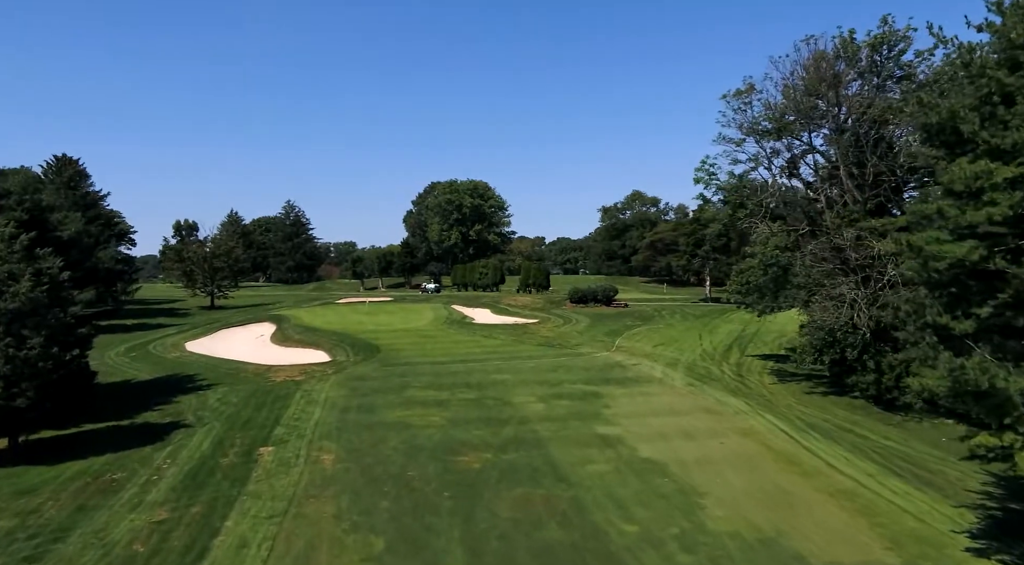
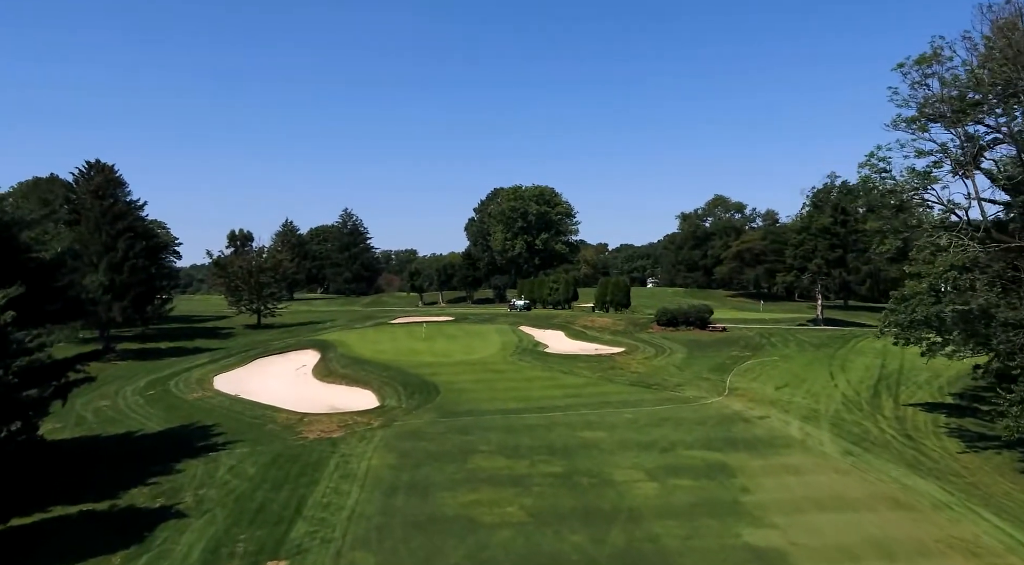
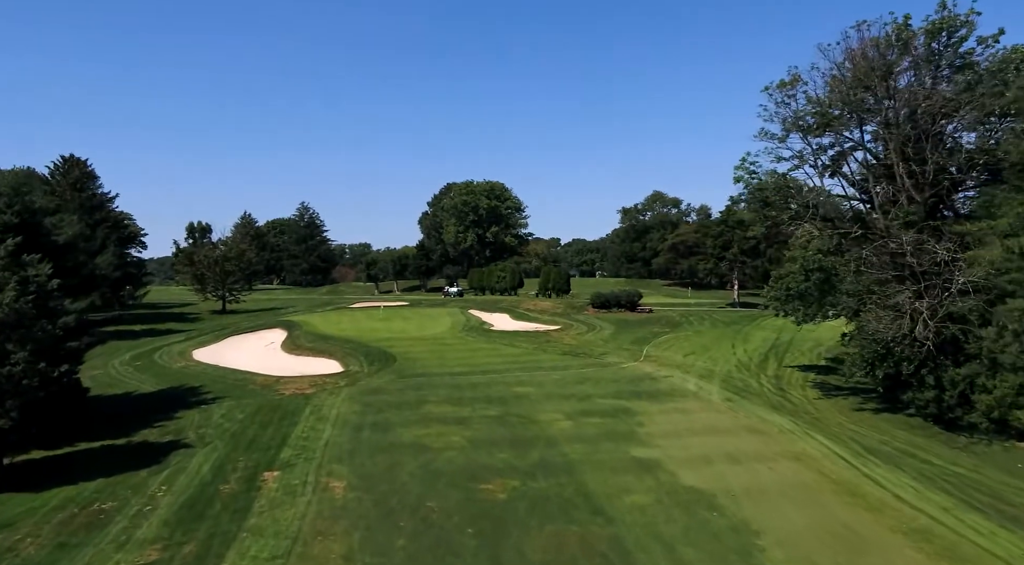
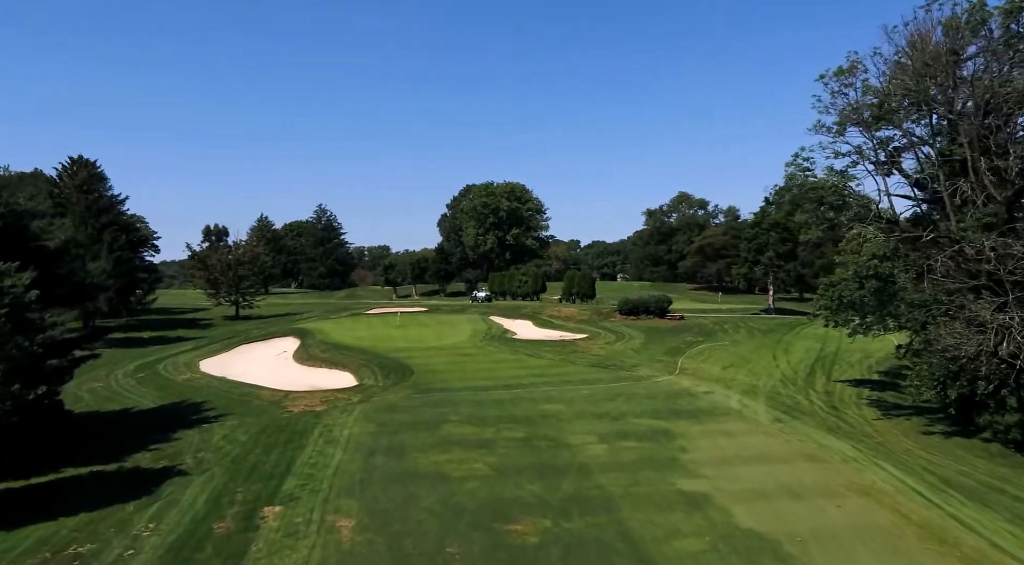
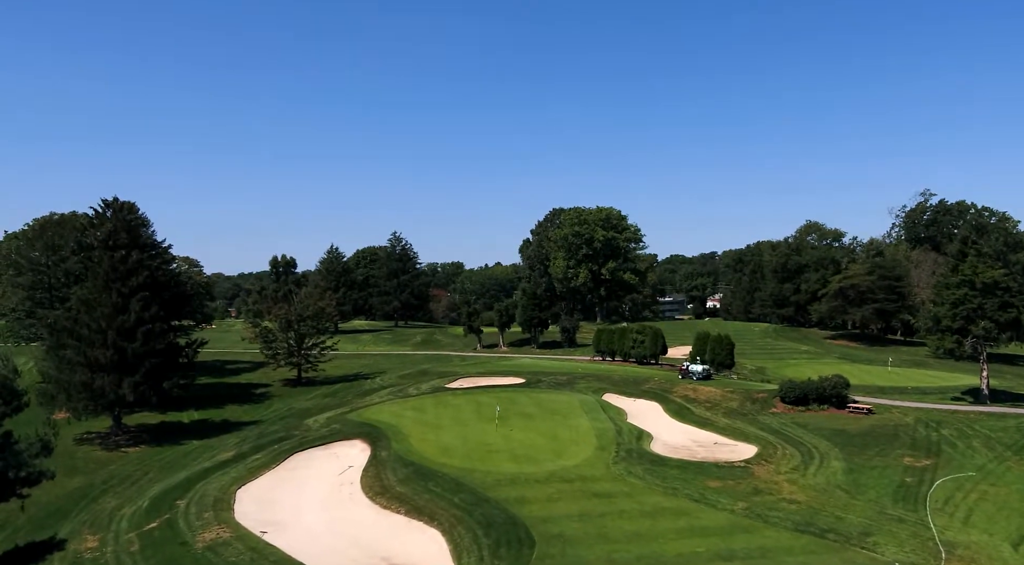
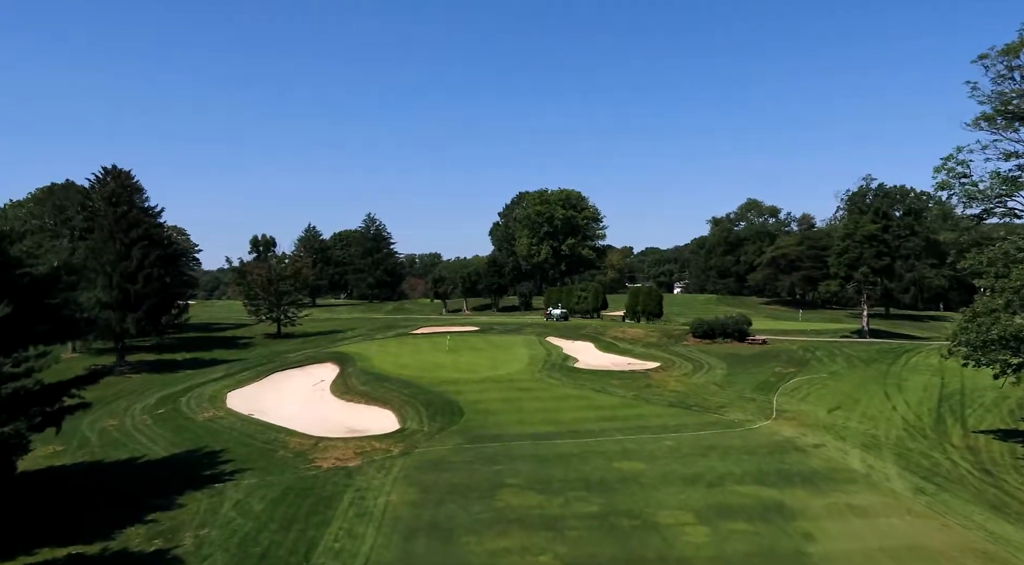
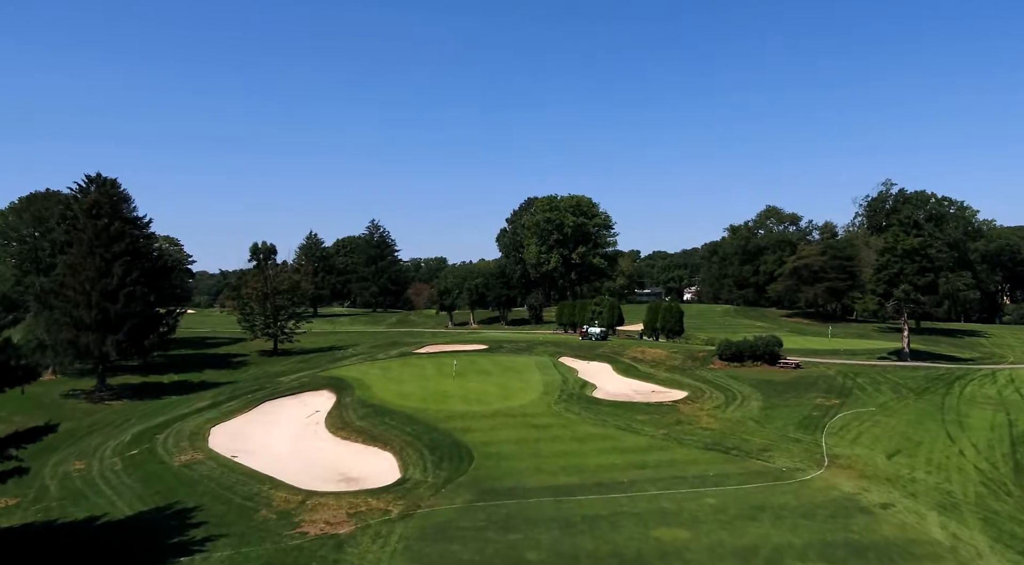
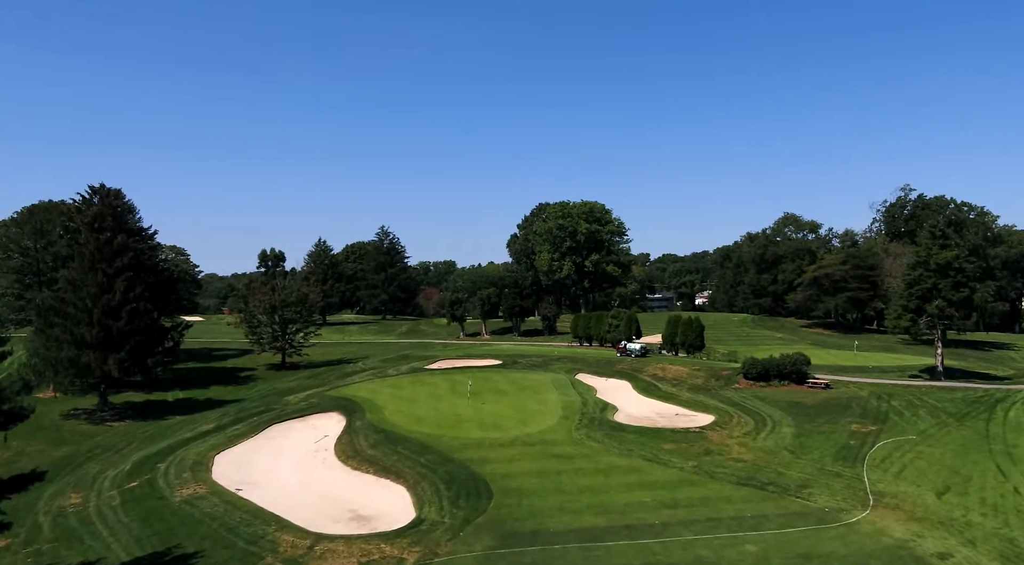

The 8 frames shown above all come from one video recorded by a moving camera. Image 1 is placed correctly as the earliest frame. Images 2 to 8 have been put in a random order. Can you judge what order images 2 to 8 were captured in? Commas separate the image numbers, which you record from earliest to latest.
3, 4, 2, 6, 7, 8, 5
